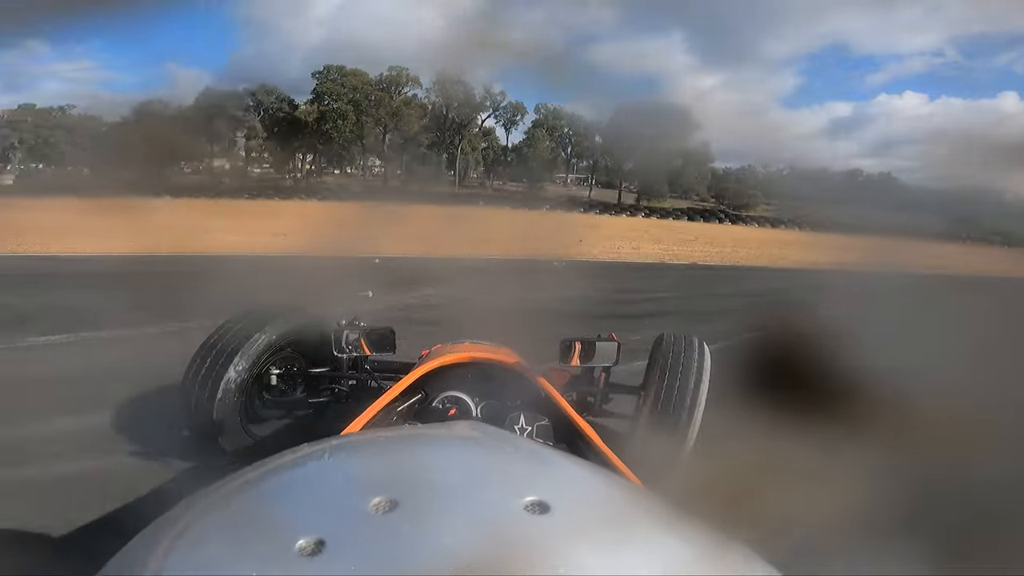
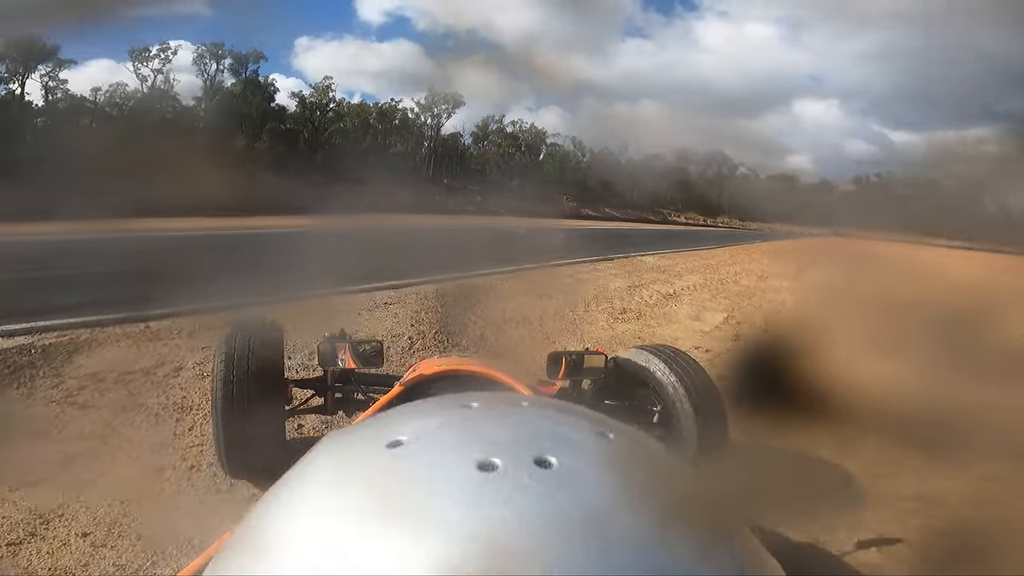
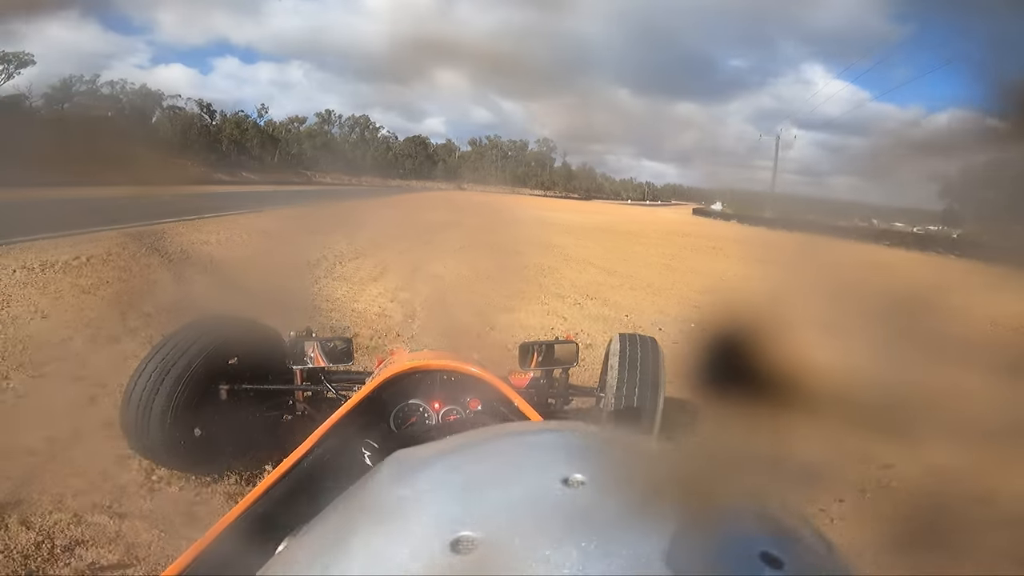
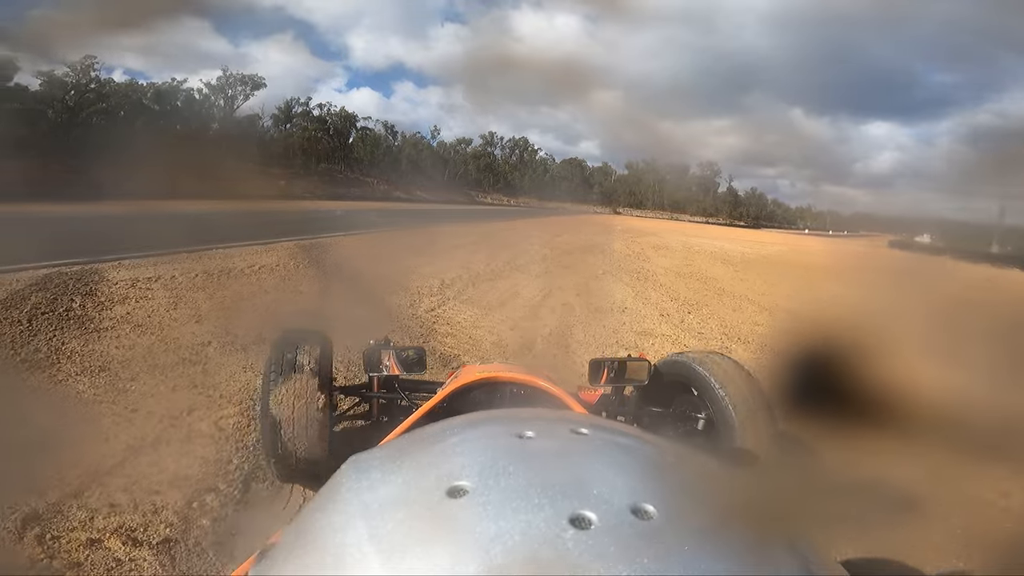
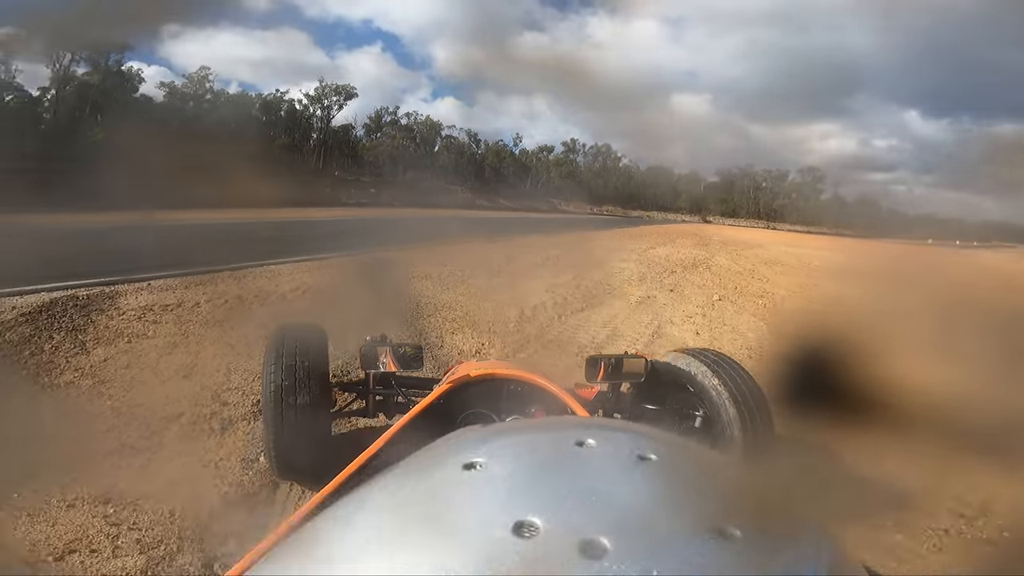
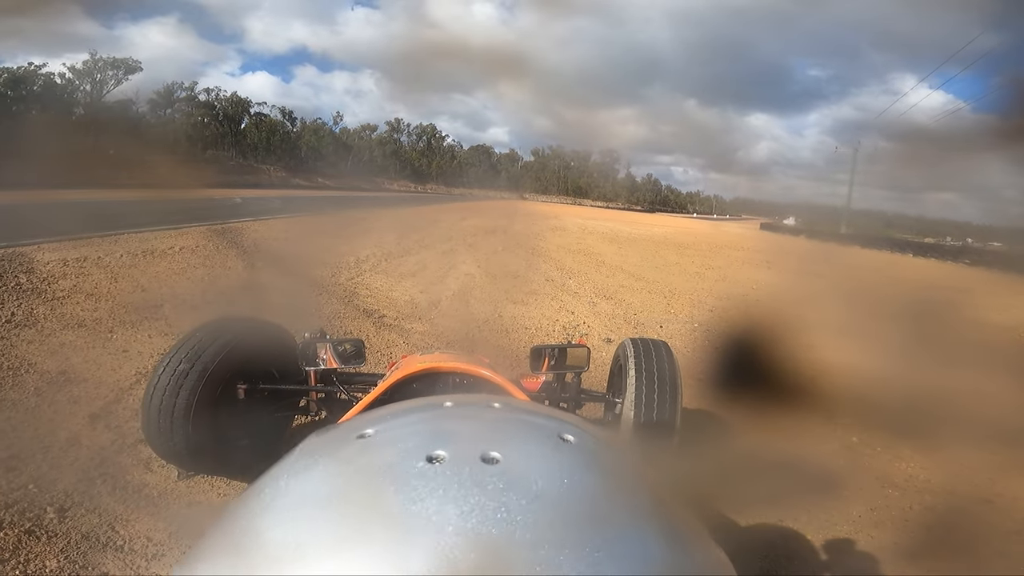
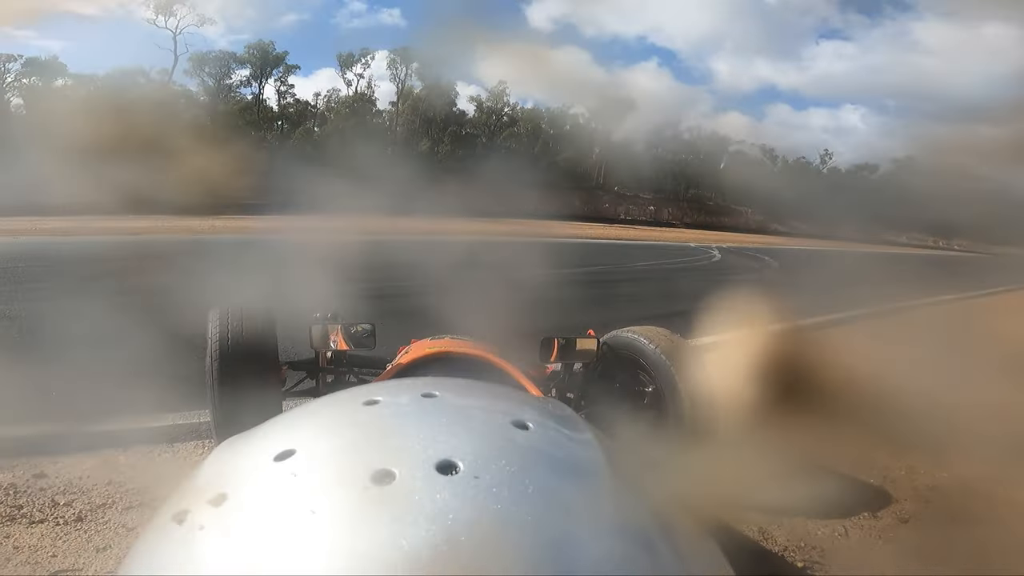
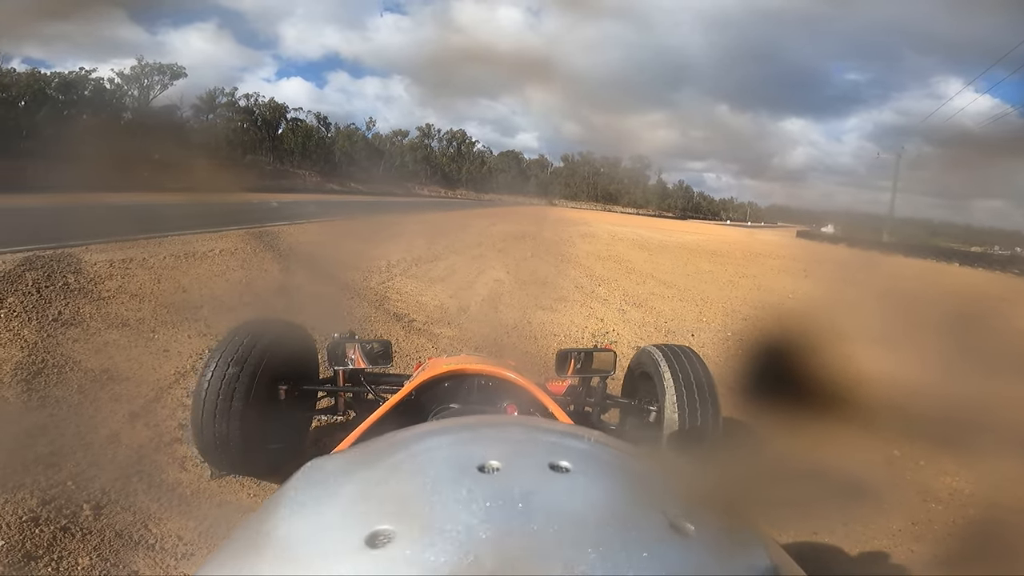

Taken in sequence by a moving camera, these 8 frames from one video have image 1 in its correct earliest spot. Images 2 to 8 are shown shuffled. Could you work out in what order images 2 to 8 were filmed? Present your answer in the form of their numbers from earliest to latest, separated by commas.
3, 6, 8, 4, 5, 2, 7
